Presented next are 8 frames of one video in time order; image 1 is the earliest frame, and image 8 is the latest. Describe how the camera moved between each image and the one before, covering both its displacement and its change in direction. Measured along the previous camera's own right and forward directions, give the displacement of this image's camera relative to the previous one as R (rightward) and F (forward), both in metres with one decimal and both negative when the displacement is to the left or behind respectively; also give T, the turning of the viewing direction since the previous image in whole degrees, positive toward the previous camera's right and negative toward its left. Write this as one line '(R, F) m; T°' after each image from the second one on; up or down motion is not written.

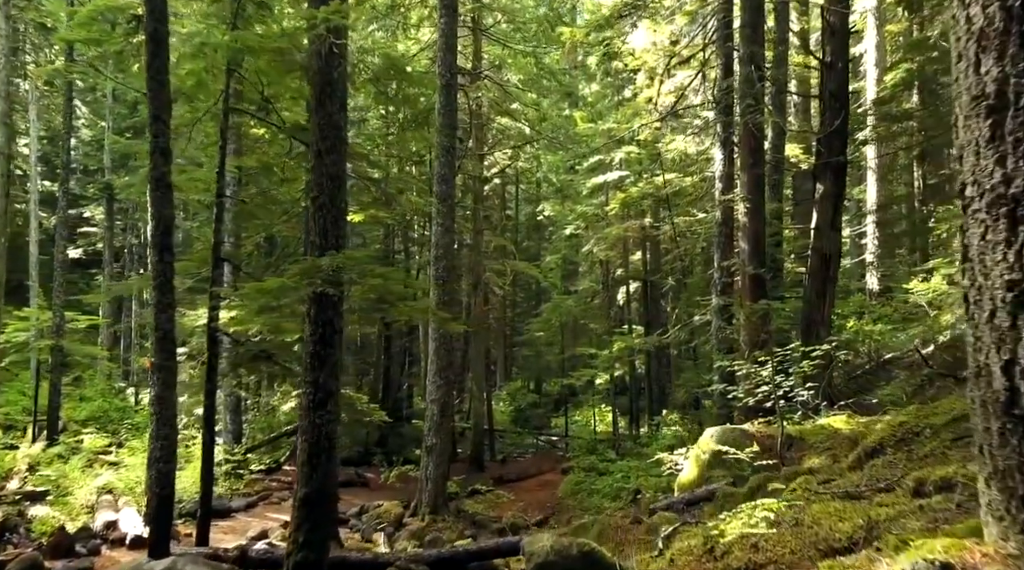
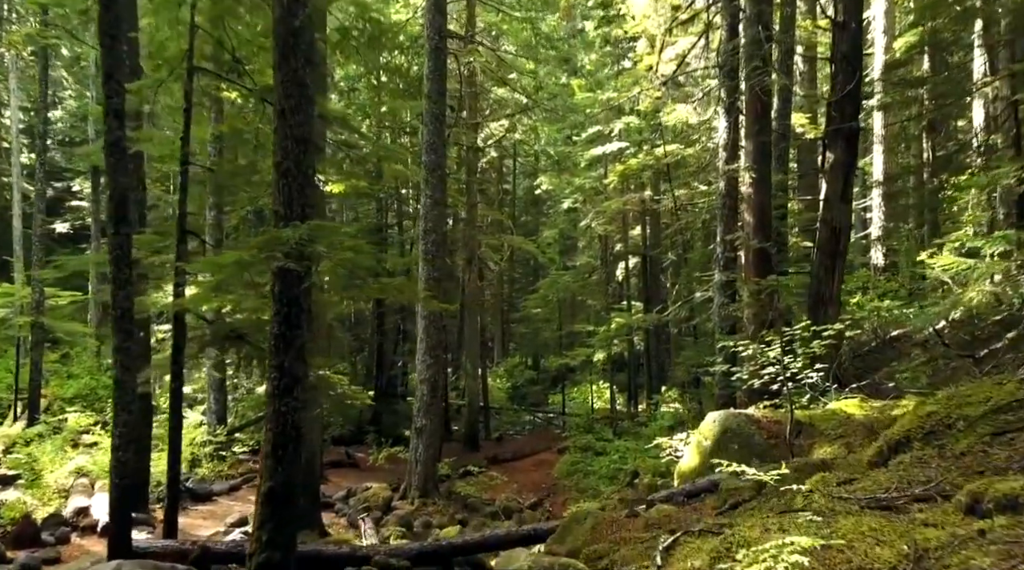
(+0.1, +0.8) m; 0°
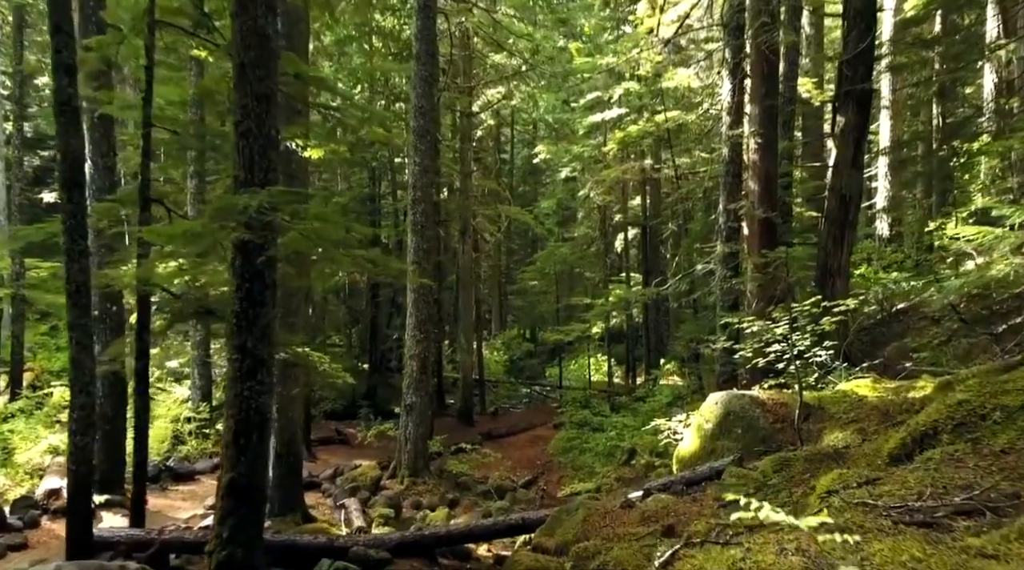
(+0.1, +0.7) m; 0°
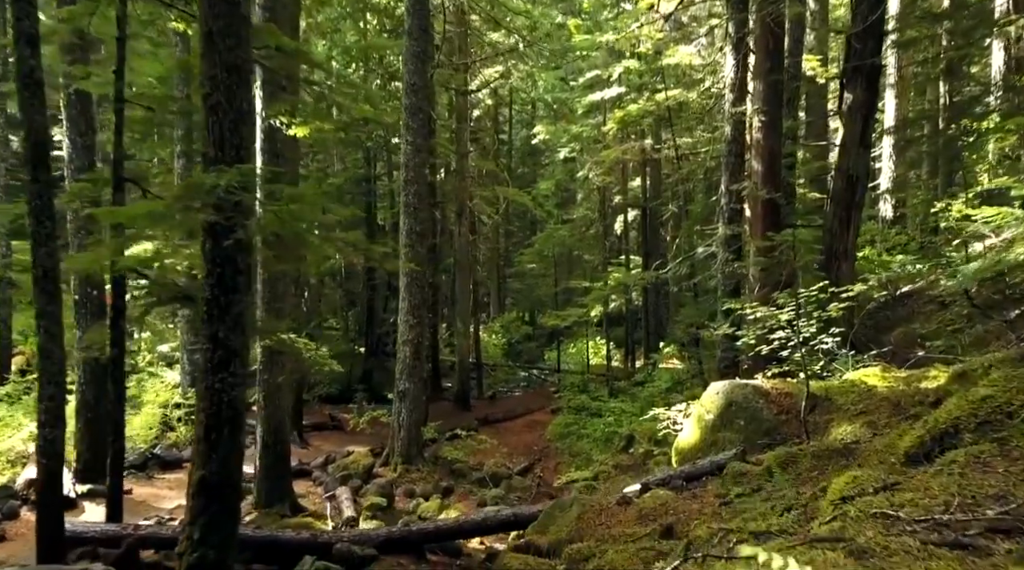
(+0.1, +0.5) m; 0°
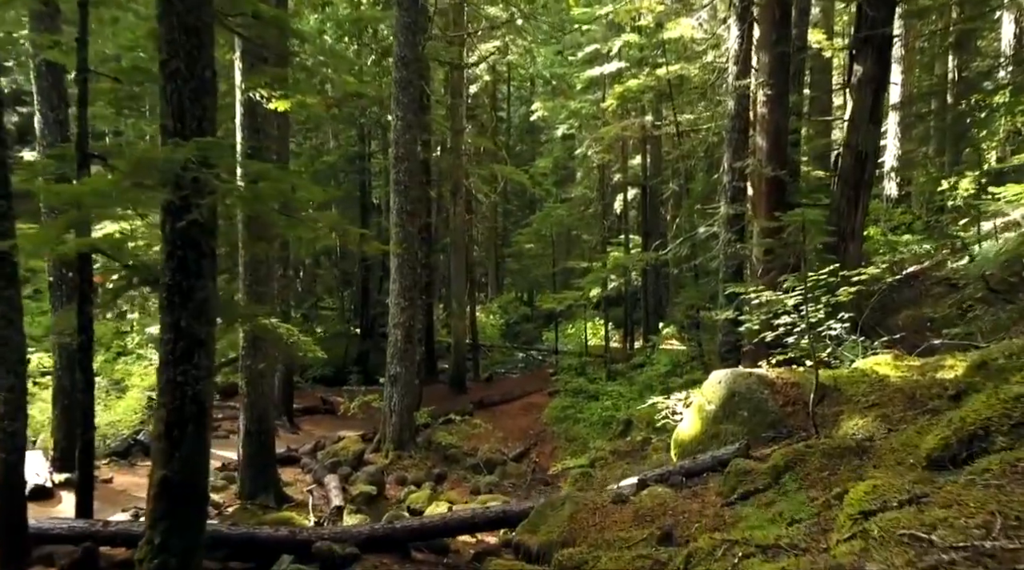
(+0.1, +0.5) m; 0°
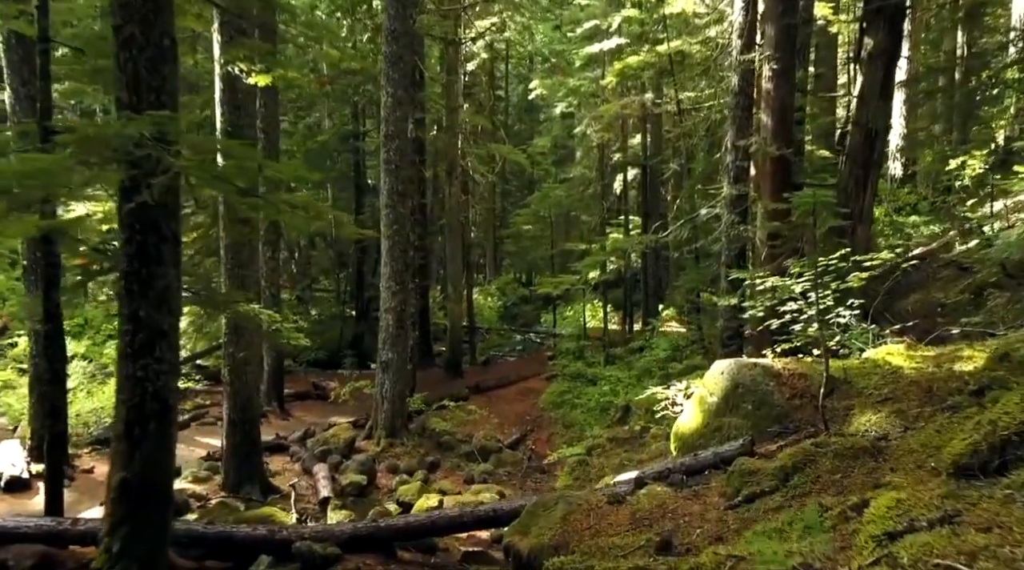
(+0.1, +0.5) m; 0°
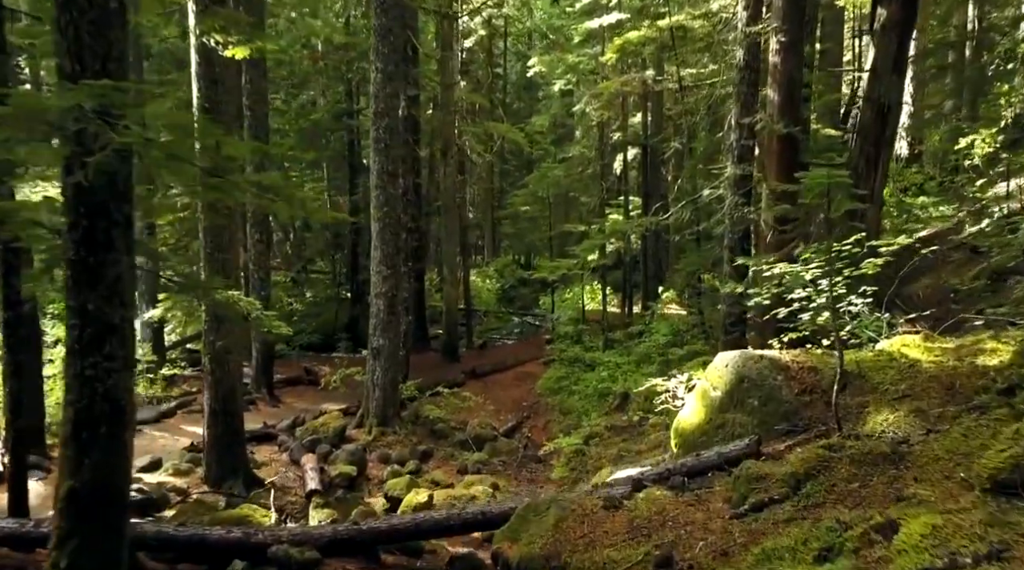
(+0.1, +0.5) m; 0°
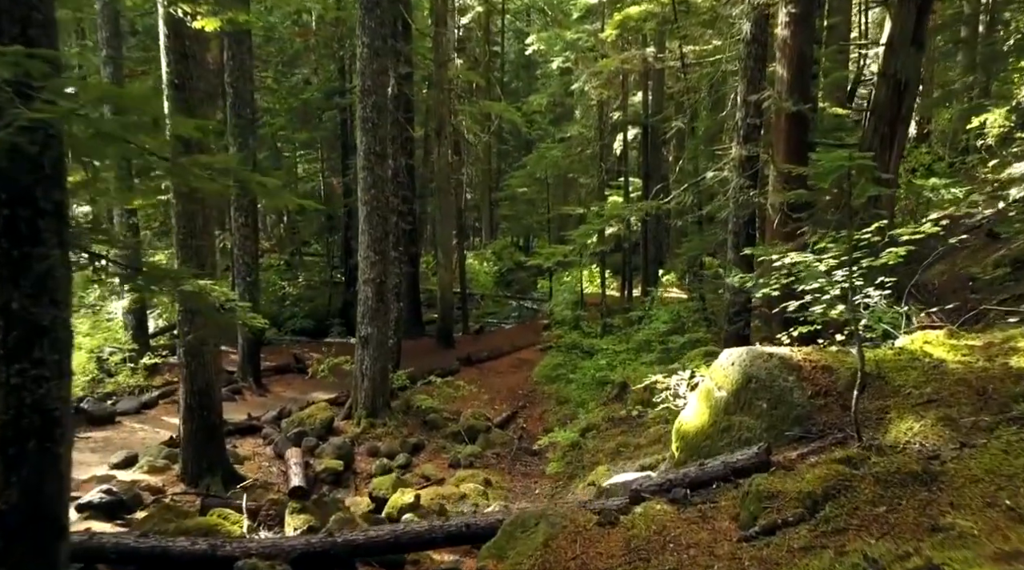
(+0.1, +0.6) m; 0°
